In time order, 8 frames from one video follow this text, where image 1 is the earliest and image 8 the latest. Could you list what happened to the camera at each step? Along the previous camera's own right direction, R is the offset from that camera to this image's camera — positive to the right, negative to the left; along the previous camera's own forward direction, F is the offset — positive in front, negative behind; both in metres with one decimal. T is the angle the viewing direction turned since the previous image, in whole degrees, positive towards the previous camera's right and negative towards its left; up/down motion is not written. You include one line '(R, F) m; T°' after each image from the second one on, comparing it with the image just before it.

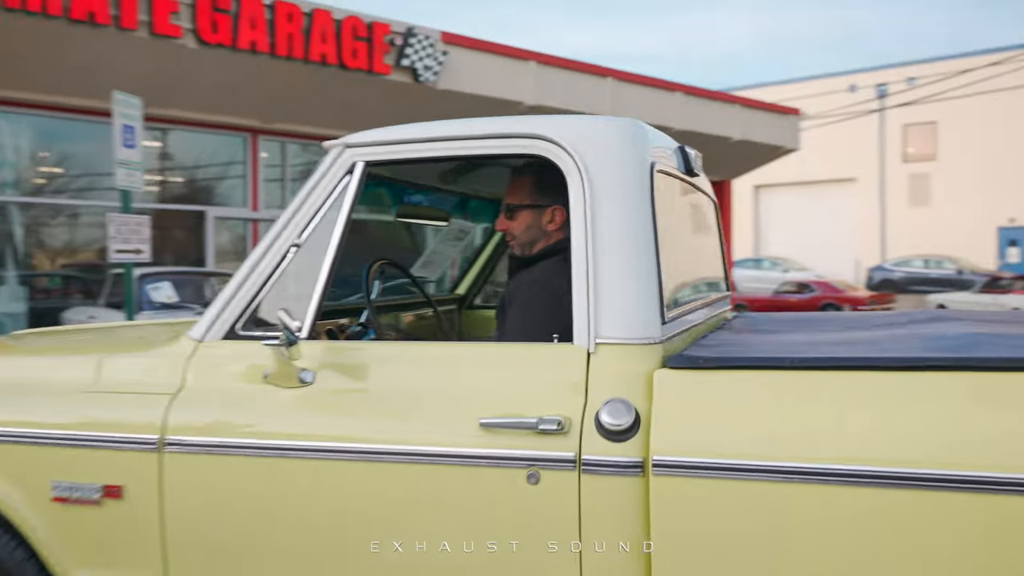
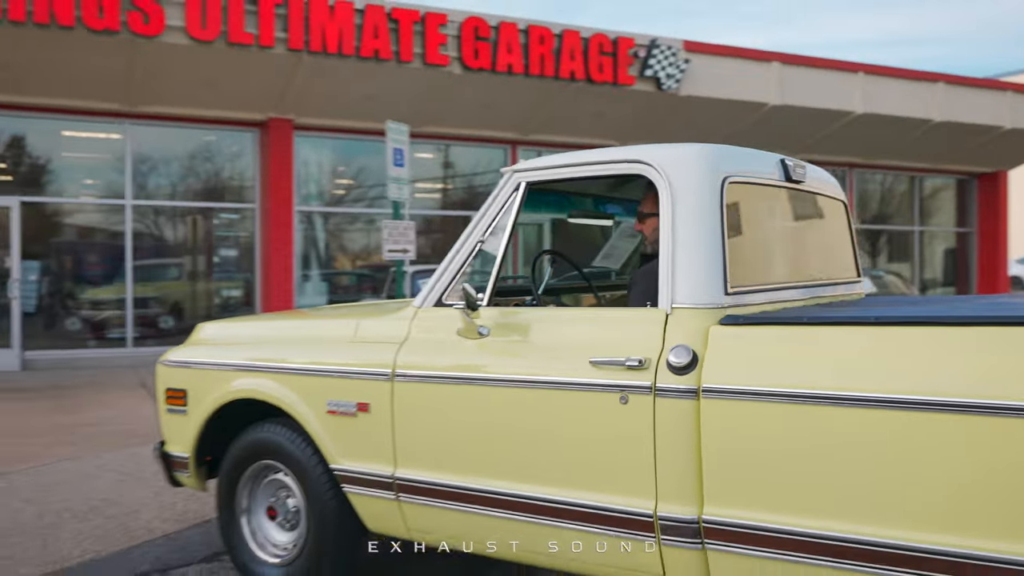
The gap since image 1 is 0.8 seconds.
(+0.5, -0.8) m; -18°
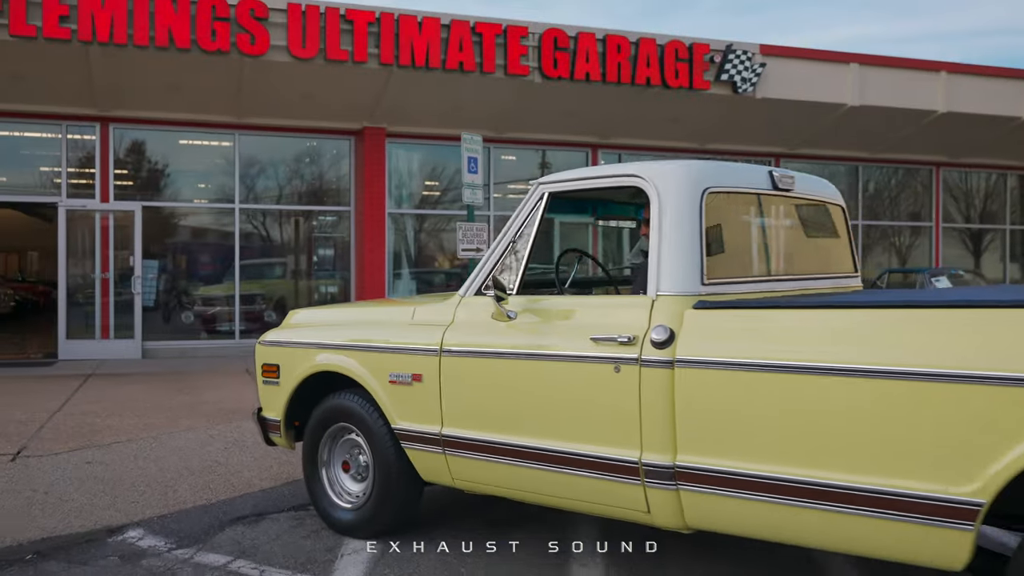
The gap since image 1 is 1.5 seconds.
(+0.3, -0.7) m; -7°
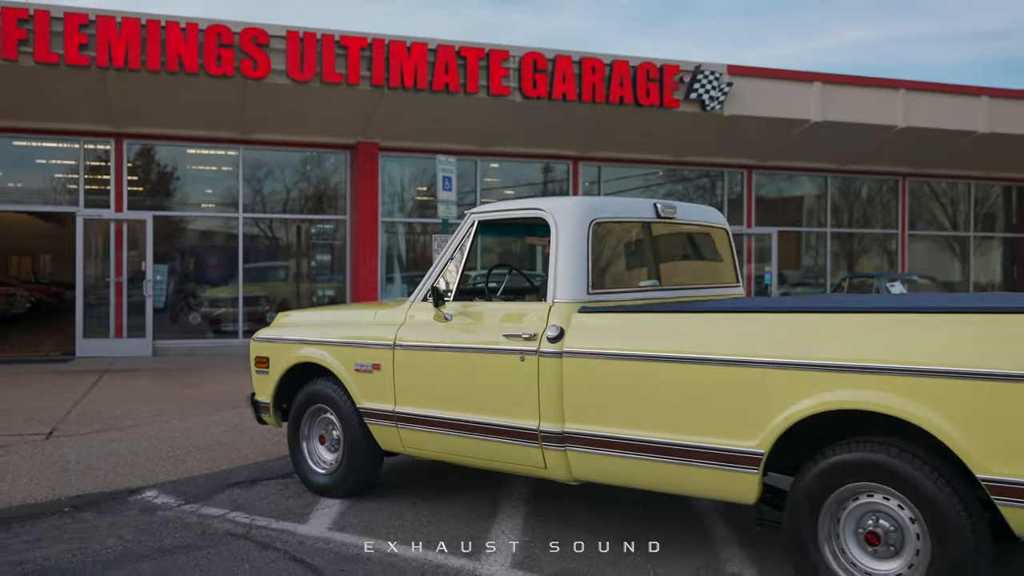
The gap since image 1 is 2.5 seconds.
(+0.4, -1.1) m; 0°
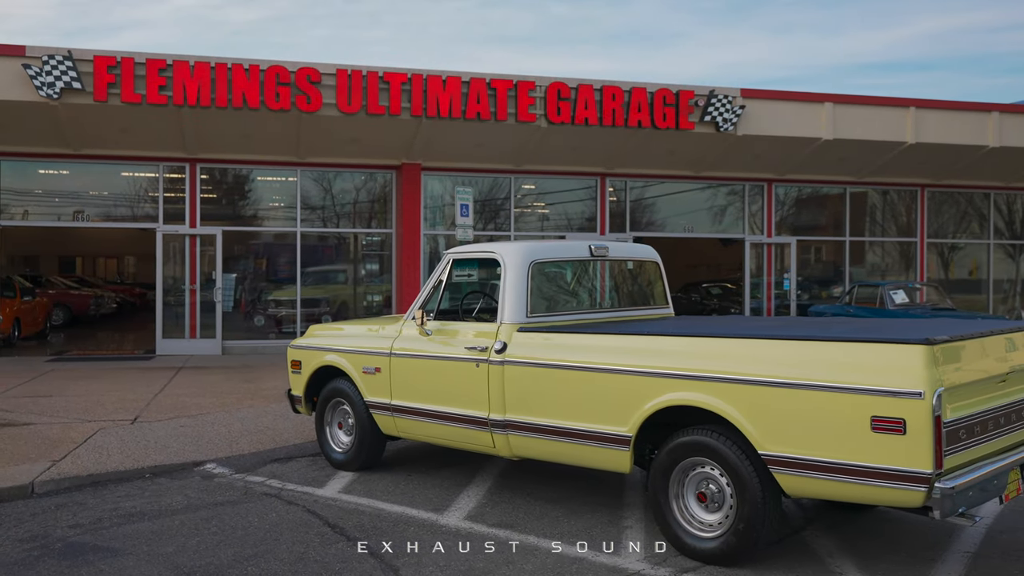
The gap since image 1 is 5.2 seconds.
(+0.8, -1.5) m; -5°
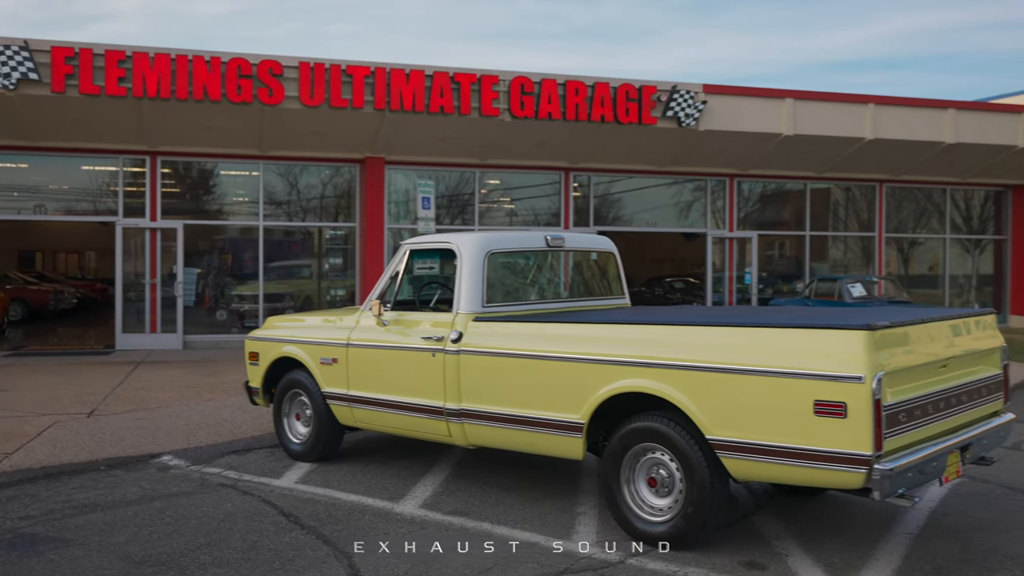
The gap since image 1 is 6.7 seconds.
(+0.1, -0.1) m; +2°
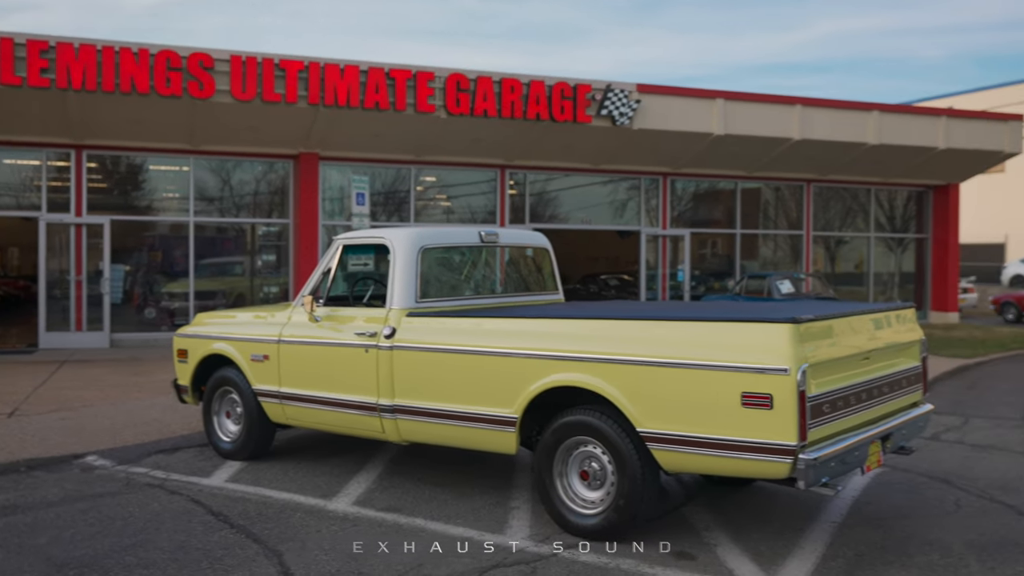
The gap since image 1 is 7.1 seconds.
(0.0, 0.0) m; +4°
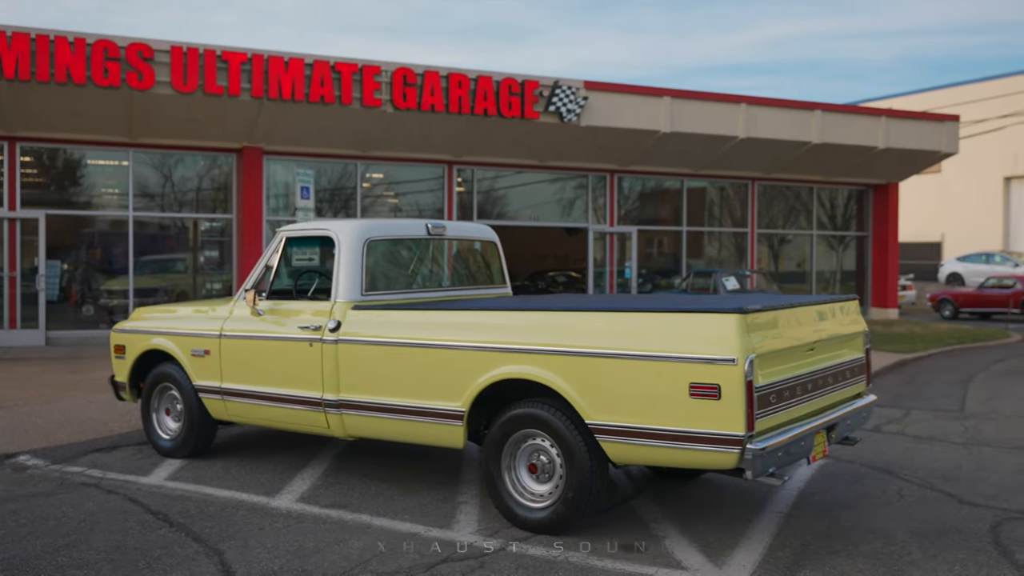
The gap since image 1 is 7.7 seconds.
(0.0, 0.0) m; +3°
